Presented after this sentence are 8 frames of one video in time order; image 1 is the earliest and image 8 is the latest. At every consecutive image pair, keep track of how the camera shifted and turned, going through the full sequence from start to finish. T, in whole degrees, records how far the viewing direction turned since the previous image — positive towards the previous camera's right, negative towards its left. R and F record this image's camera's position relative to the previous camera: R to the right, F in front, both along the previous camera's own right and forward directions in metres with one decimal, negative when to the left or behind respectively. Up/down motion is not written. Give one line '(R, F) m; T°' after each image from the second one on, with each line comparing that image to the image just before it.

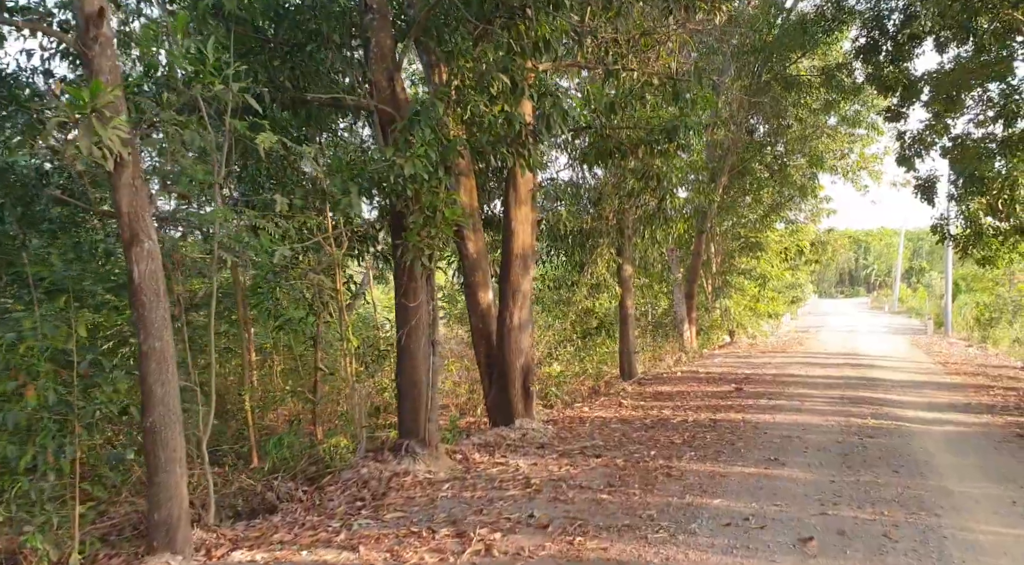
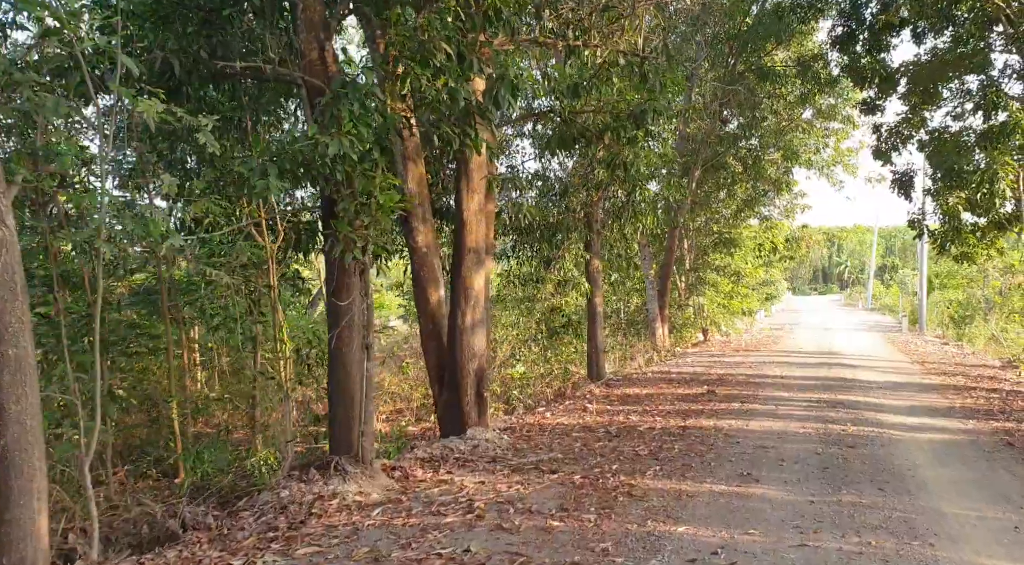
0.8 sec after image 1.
(+0.2, +0.9) m; +1°
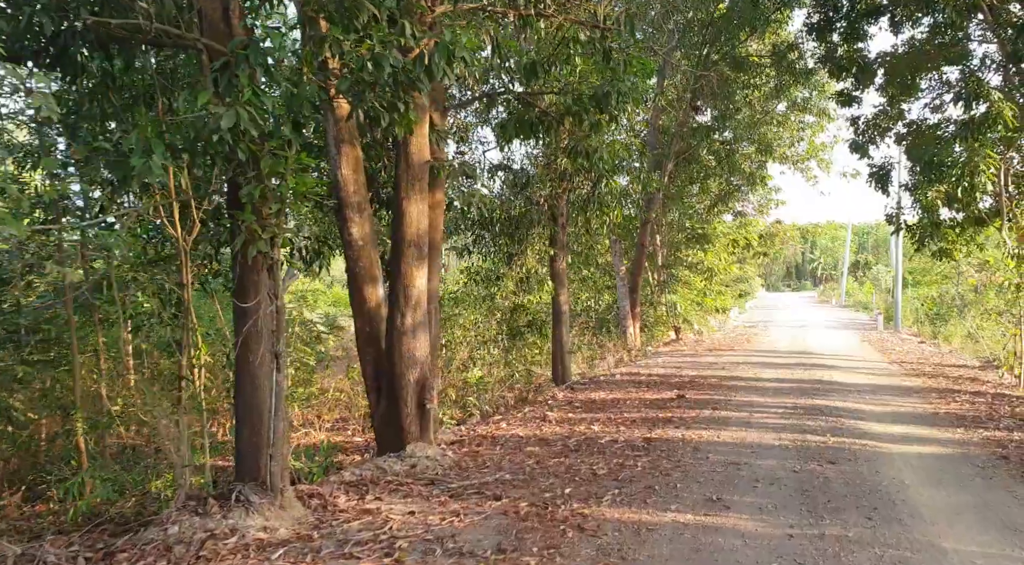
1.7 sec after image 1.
(+0.3, +1.1) m; +1°
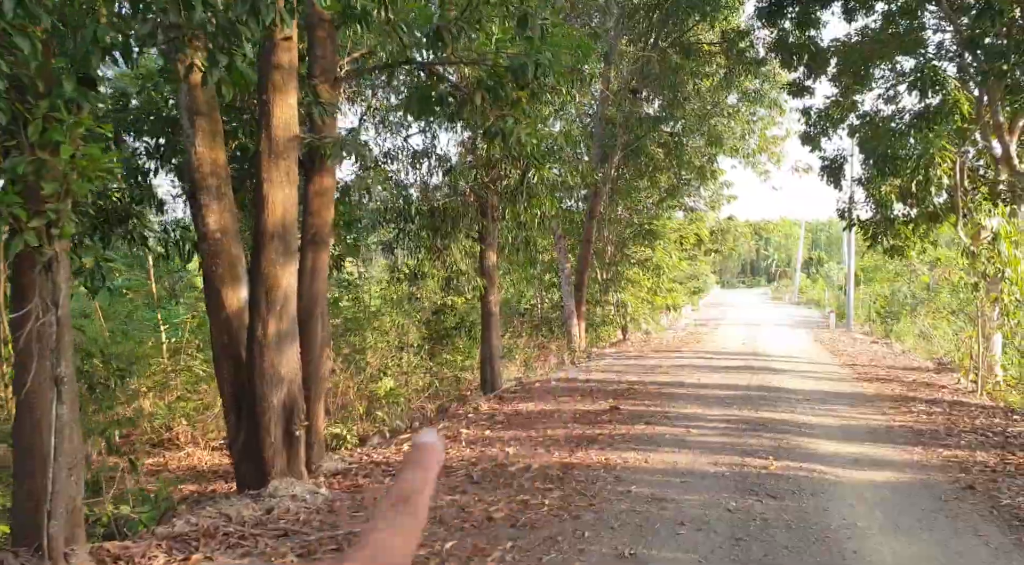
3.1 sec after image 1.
(+0.5, +1.4) m; +2°
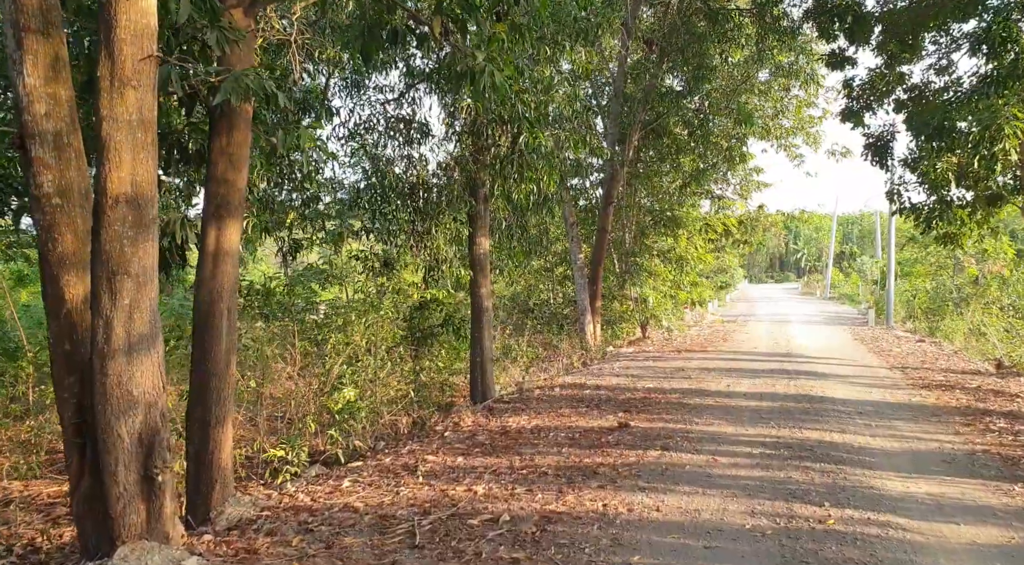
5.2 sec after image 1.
(+0.4, +2.4) m; -1°
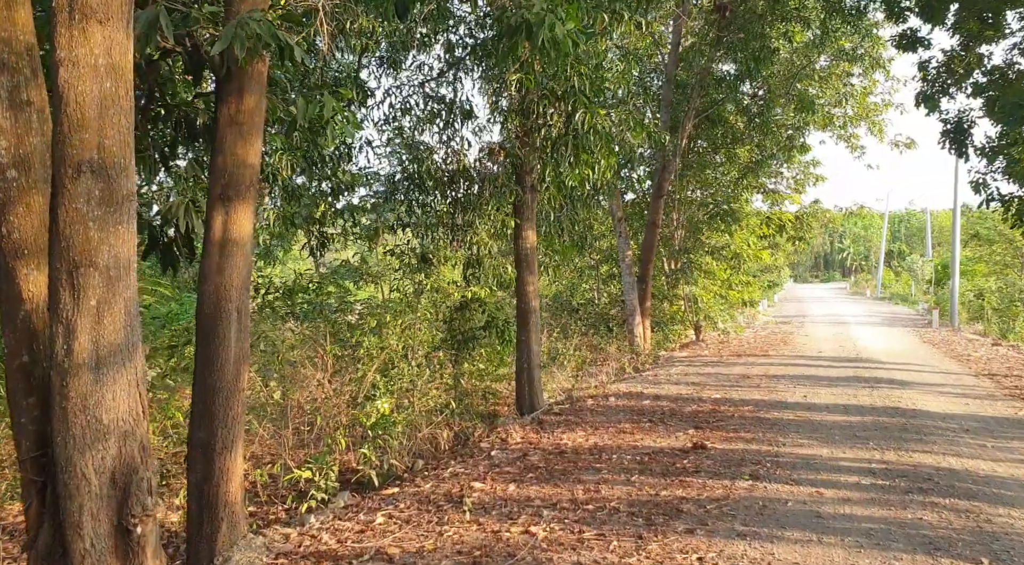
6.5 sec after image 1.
(-0.2, +1.3) m; -2°
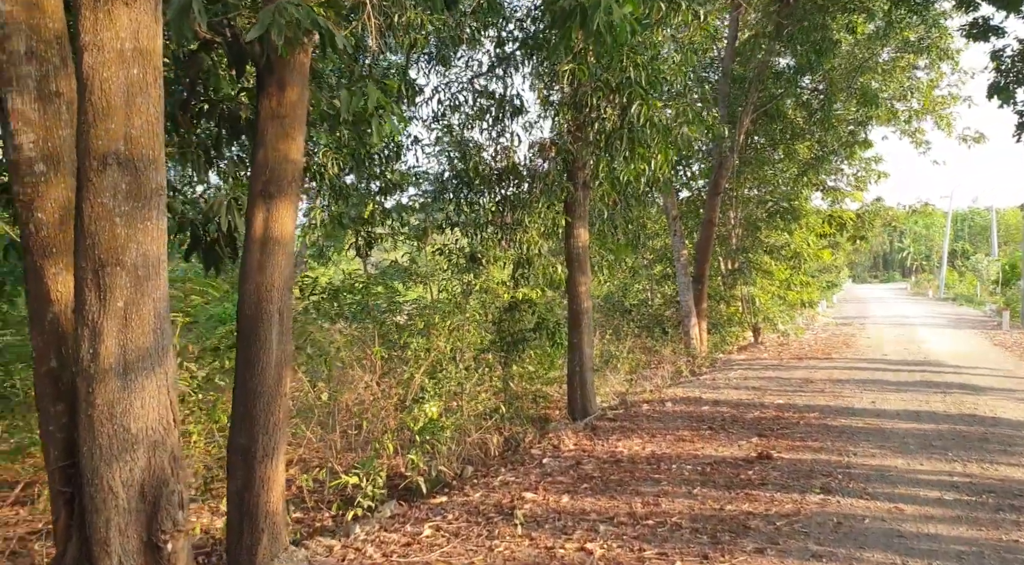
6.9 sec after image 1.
(0.0, +0.4) m; -3°
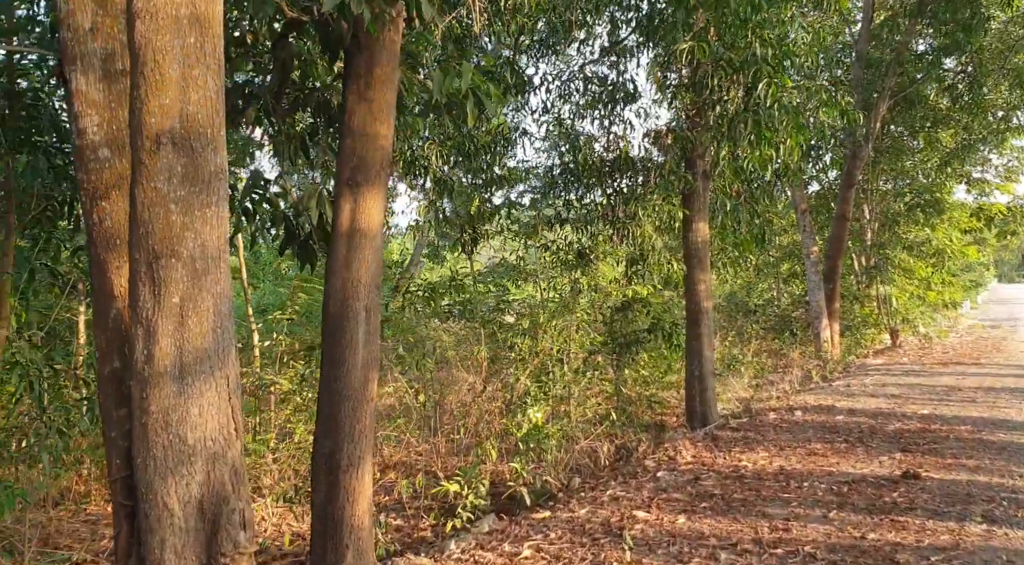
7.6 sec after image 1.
(+0.1, +0.6) m; -7°
